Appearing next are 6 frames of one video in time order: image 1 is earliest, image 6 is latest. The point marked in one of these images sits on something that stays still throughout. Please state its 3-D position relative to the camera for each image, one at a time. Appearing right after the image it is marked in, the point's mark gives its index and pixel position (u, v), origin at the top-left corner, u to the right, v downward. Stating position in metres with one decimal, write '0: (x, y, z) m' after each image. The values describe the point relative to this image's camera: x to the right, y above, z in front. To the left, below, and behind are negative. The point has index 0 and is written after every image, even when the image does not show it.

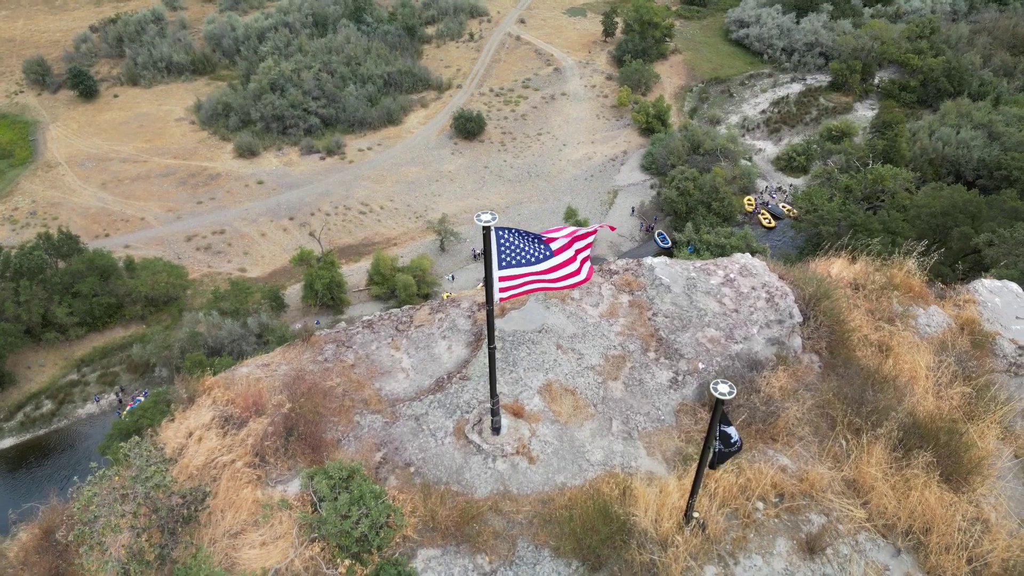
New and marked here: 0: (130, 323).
0: (-9.6, -1.0, +18.2) m
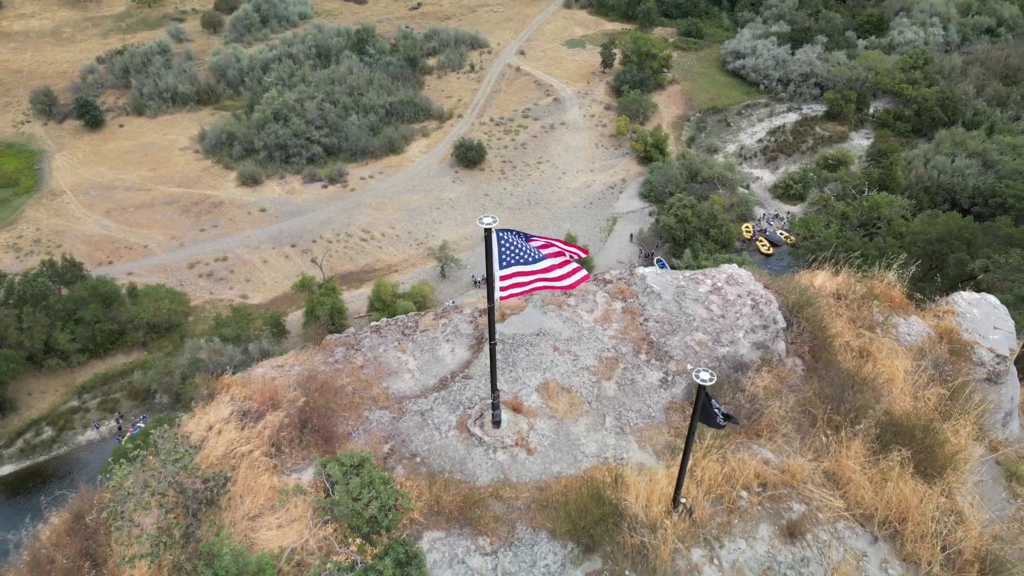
0: (-9.6, -1.6, +18.3) m
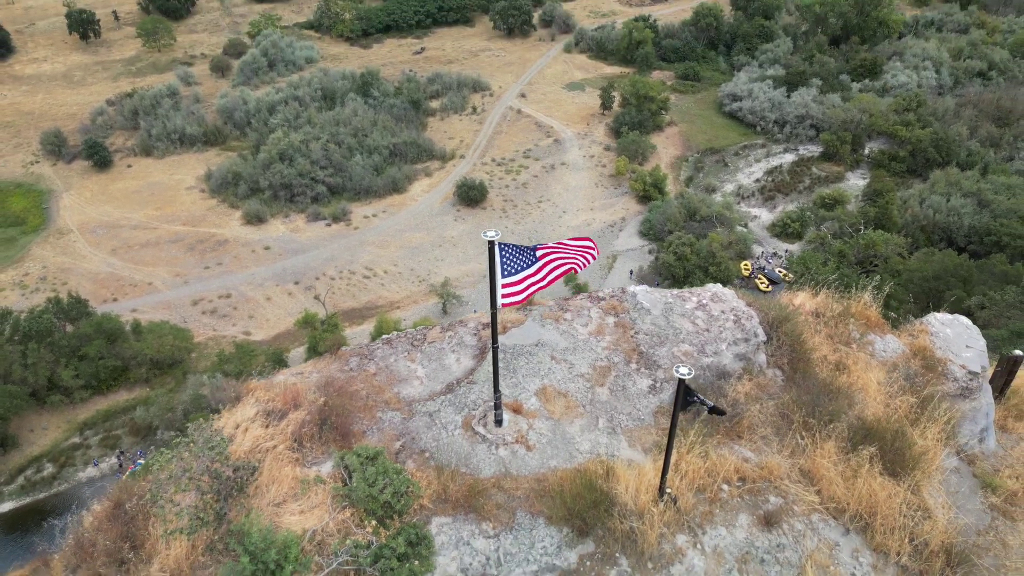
0: (-9.6, -2.5, +18.5) m
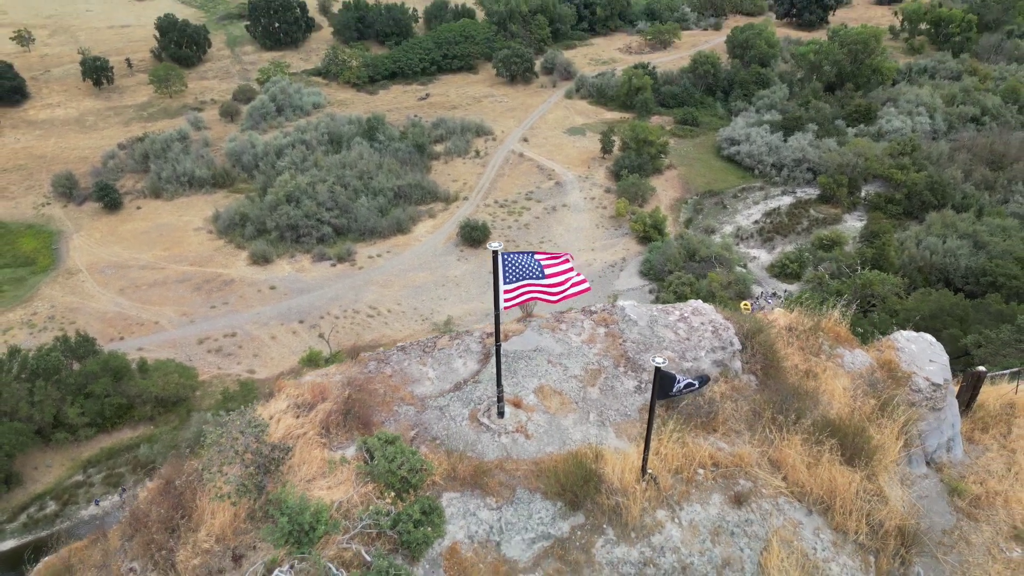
0: (-9.5, -3.5, +18.6) m
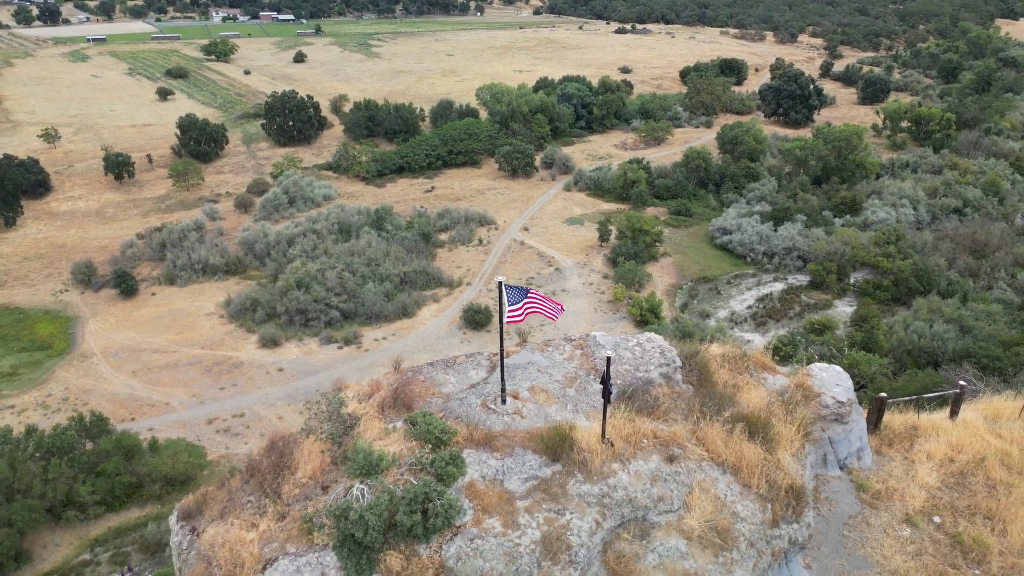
0: (-9.5, -5.5, +19.2) m
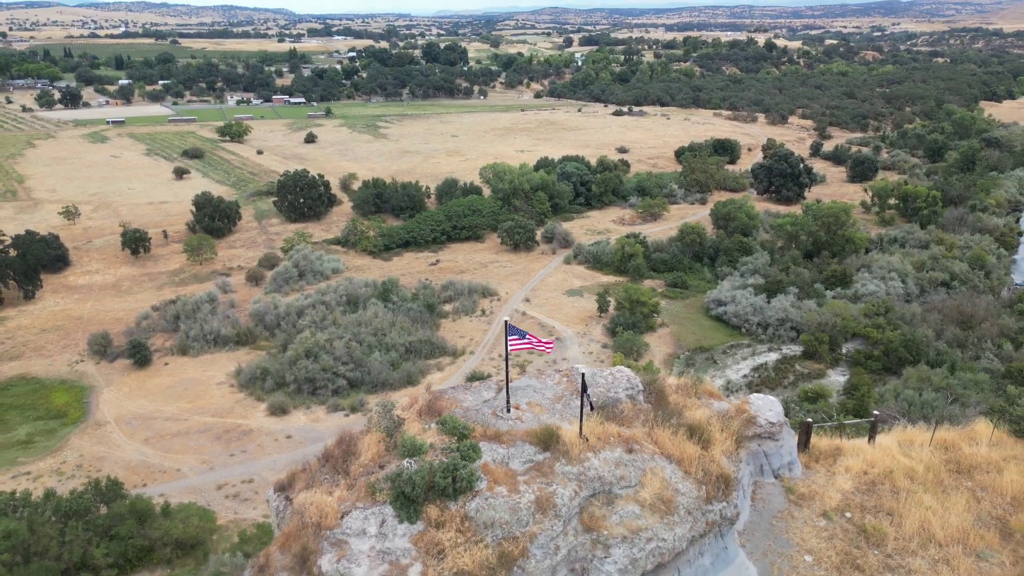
0: (-9.4, -7.4, +19.9) m
